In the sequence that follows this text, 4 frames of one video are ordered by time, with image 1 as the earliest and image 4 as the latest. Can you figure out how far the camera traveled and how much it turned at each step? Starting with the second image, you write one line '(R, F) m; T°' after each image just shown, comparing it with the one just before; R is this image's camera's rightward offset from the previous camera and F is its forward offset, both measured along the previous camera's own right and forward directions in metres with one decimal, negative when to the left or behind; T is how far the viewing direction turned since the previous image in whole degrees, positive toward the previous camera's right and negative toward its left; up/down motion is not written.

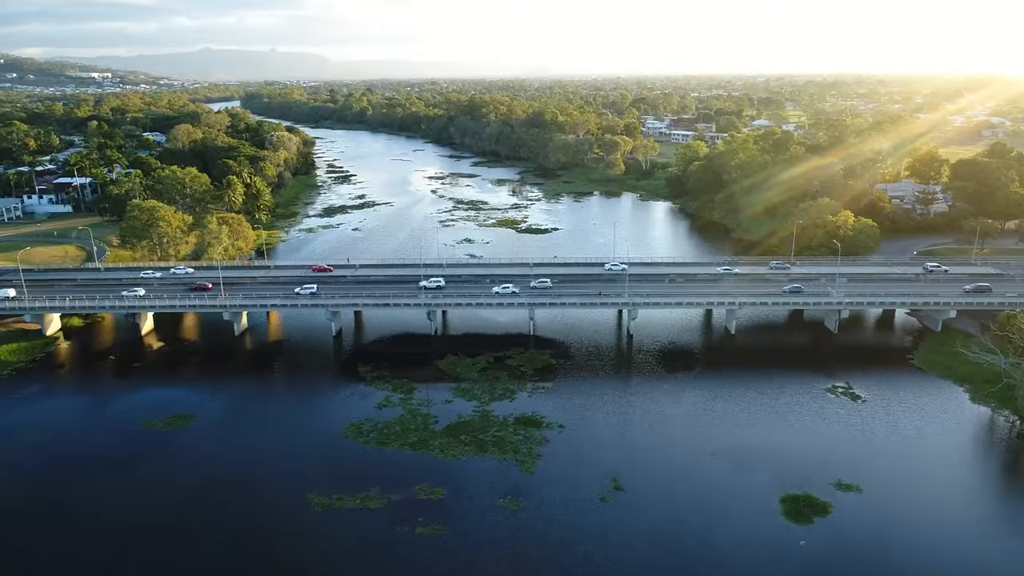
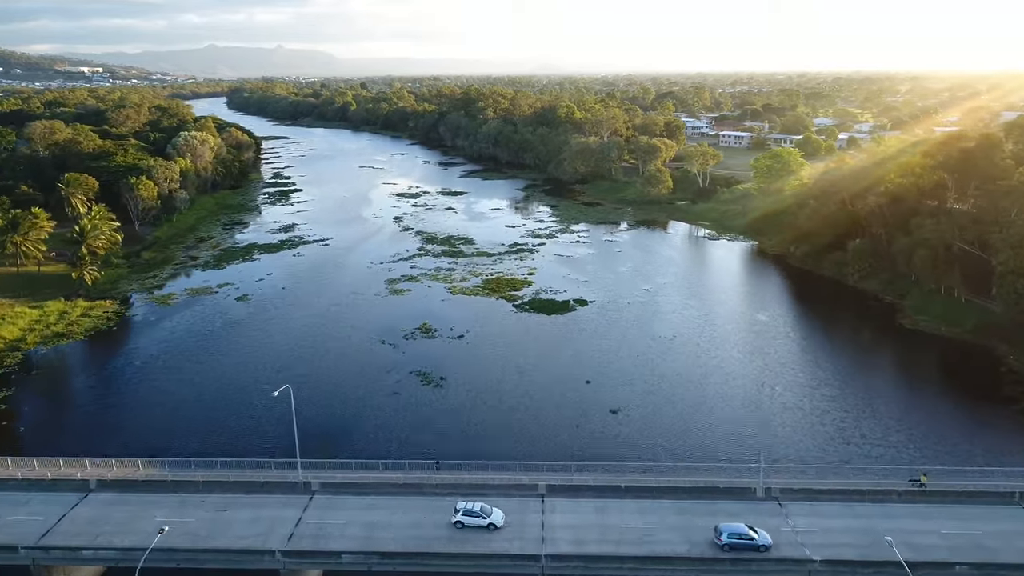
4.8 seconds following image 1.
(+0.9, +35.1) m; -1°
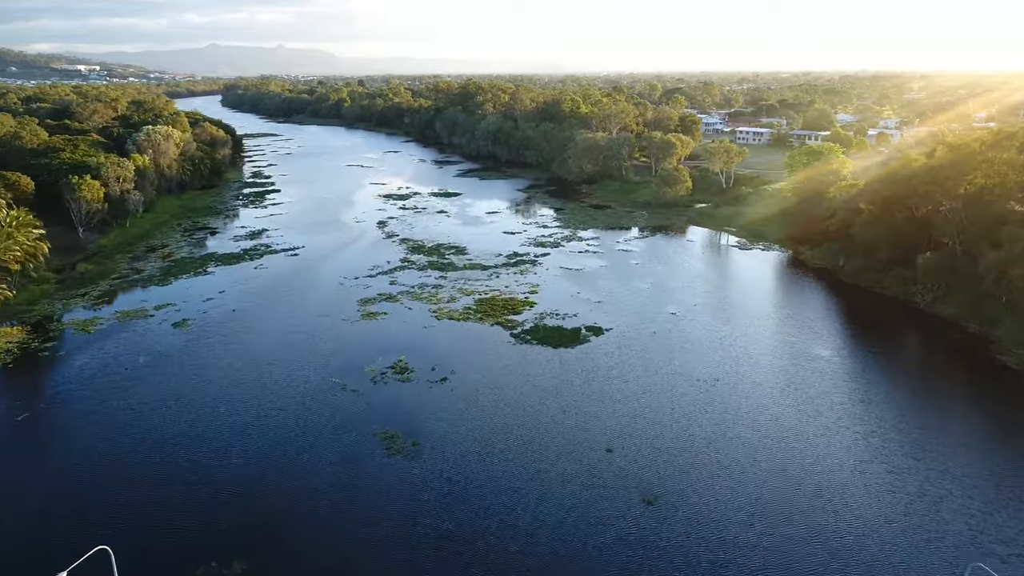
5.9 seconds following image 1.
(+0.2, +9.2) m; 0°
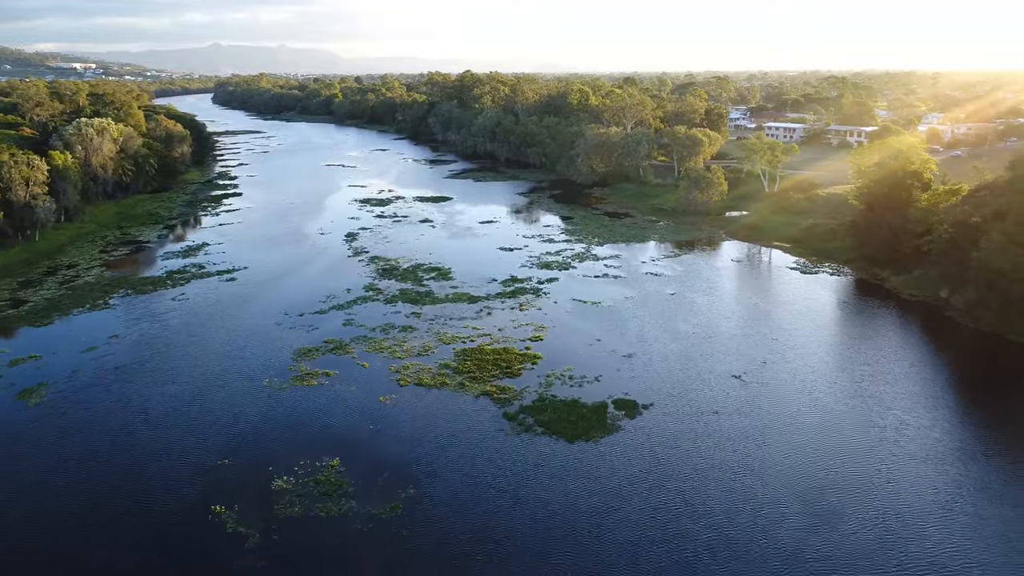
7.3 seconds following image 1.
(+0.4, +12.7) m; 0°
